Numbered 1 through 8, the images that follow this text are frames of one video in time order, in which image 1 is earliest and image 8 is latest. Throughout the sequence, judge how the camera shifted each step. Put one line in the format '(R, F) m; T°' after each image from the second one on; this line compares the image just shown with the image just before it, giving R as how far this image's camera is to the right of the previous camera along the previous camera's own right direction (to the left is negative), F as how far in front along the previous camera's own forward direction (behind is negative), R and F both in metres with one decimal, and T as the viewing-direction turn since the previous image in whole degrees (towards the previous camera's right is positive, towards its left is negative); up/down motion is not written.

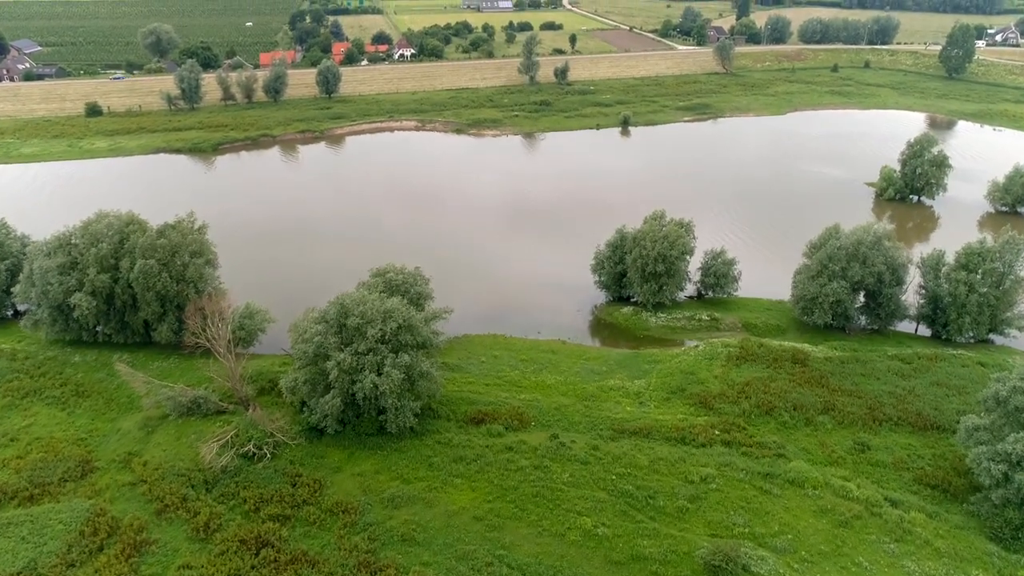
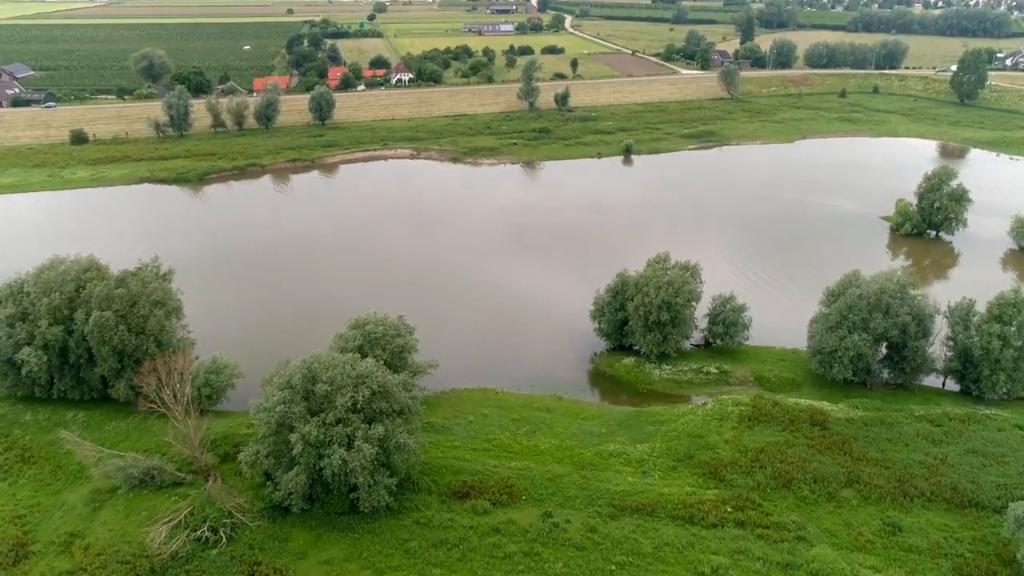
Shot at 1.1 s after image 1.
(+0.3, +2.0) m; 0°
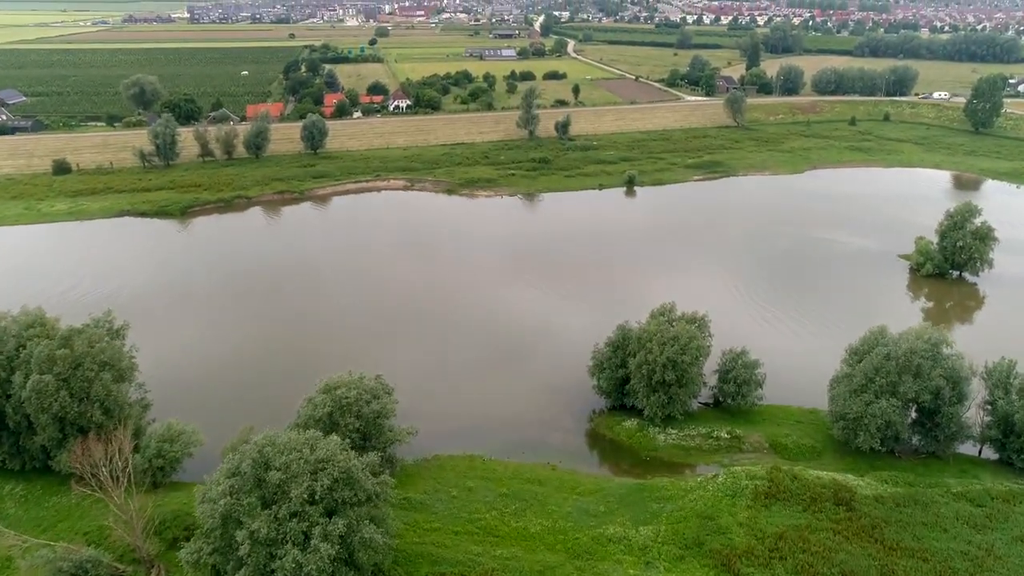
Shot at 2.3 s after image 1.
(+0.4, +2.2) m; 0°
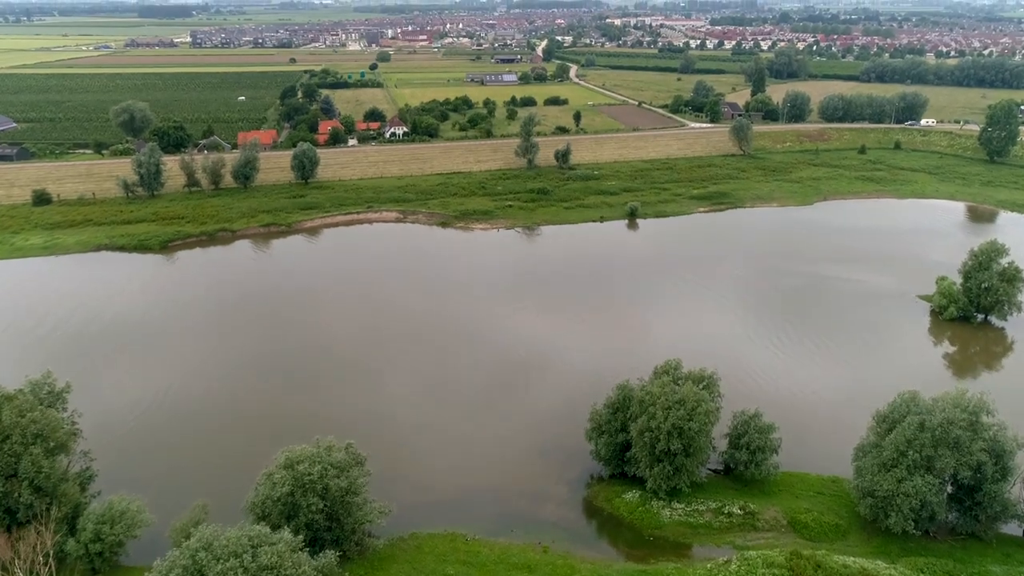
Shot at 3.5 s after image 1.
(+0.4, +2.1) m; 0°
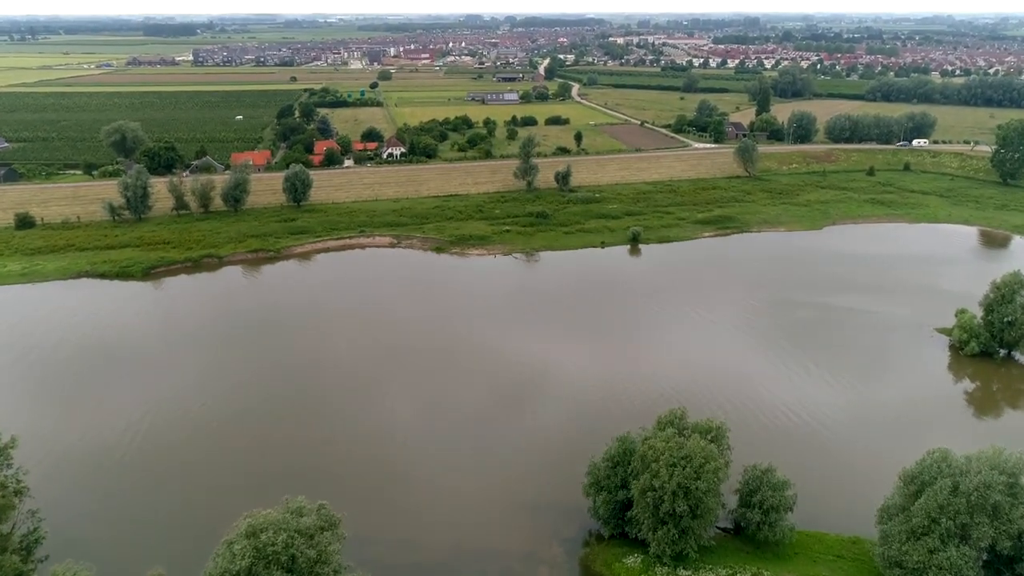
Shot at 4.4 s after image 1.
(+0.3, +1.7) m; 0°
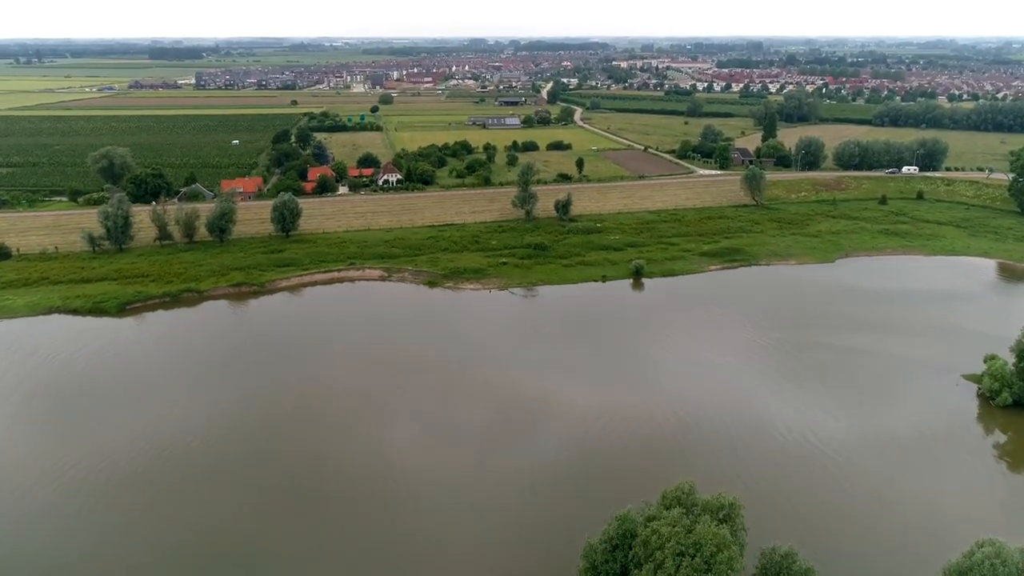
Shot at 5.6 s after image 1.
(+0.4, +2.2) m; 0°
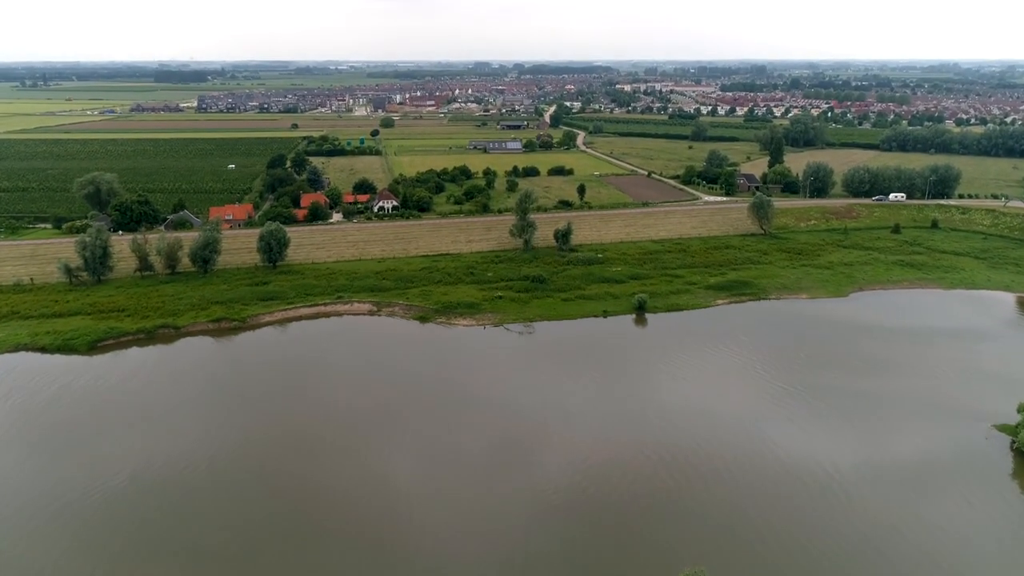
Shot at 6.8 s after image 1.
(+0.4, +2.2) m; 0°
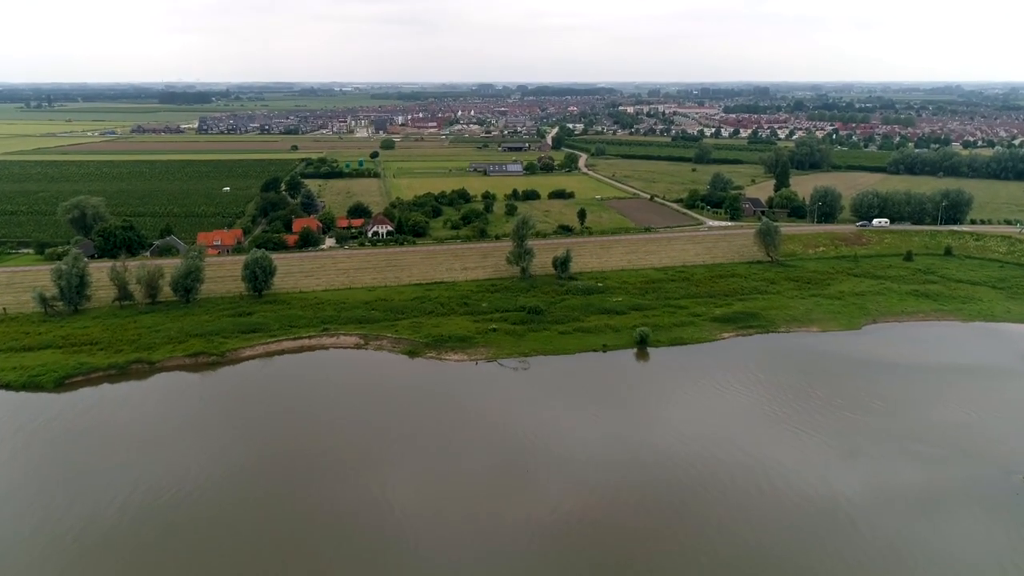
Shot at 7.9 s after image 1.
(+0.4, +2.0) m; 0°
